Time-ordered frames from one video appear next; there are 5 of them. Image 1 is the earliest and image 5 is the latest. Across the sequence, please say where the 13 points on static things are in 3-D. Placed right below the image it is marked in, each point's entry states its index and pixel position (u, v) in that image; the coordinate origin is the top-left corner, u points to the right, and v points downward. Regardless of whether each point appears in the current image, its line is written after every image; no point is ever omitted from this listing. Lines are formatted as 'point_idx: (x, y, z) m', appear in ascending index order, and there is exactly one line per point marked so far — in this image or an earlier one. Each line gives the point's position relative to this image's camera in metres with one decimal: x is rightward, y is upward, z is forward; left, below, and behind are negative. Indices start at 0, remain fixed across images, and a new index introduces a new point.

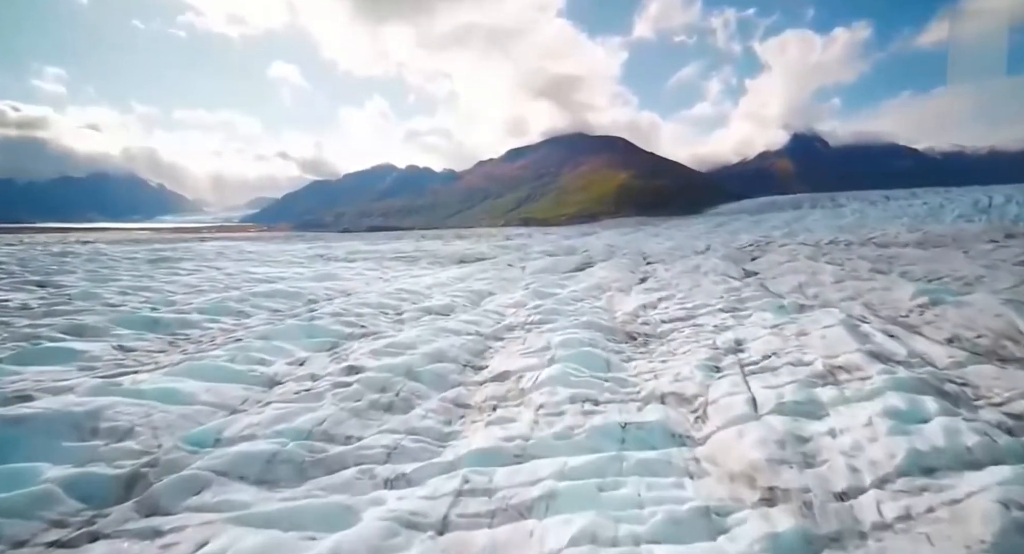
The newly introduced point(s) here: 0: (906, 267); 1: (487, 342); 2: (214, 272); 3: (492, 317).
0: (+12.5, +0.3, +16.1) m
1: (-0.4, -1.0, +7.6) m
2: (-10.6, +0.1, +17.9) m
3: (-0.4, -0.8, +9.3) m
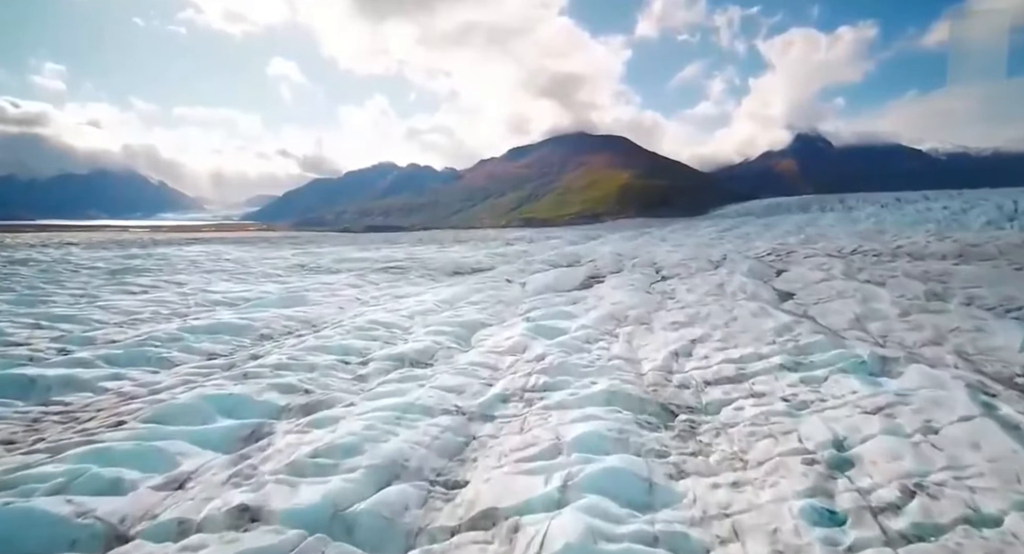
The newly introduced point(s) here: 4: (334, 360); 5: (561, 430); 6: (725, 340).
0: (+12.5, -0.4, +13.8) m
1: (-0.4, -1.6, +5.4) m
2: (-10.7, -0.4, +15.6) m
3: (-0.4, -1.4, +7.0) m
4: (-2.9, -1.3, +8.1) m
5: (+0.5, -1.6, +5.3) m
6: (+3.8, -1.1, +9.0) m
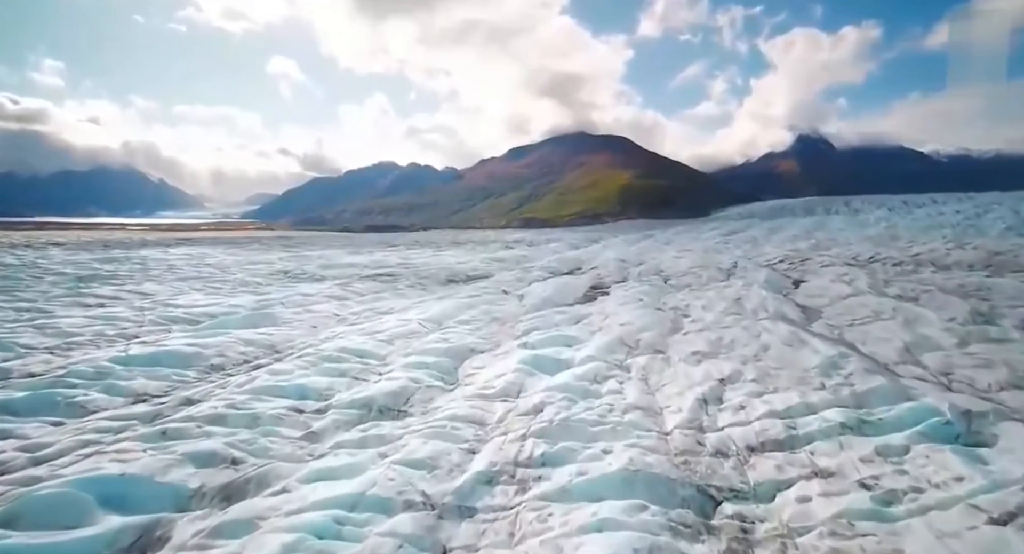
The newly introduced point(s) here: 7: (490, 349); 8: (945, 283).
0: (+12.3, -0.8, +12.3) m
1: (-0.6, -2.0, +3.8) m
2: (-10.8, -0.8, +14.1) m
3: (-0.6, -1.8, +5.5) m
4: (-3.0, -1.7, +6.6) m
5: (+0.4, -2.0, +3.8) m
6: (+3.7, -1.6, +7.5) m
7: (-0.4, -1.4, +10.0) m
8: (+15.1, -0.2, +17.4) m
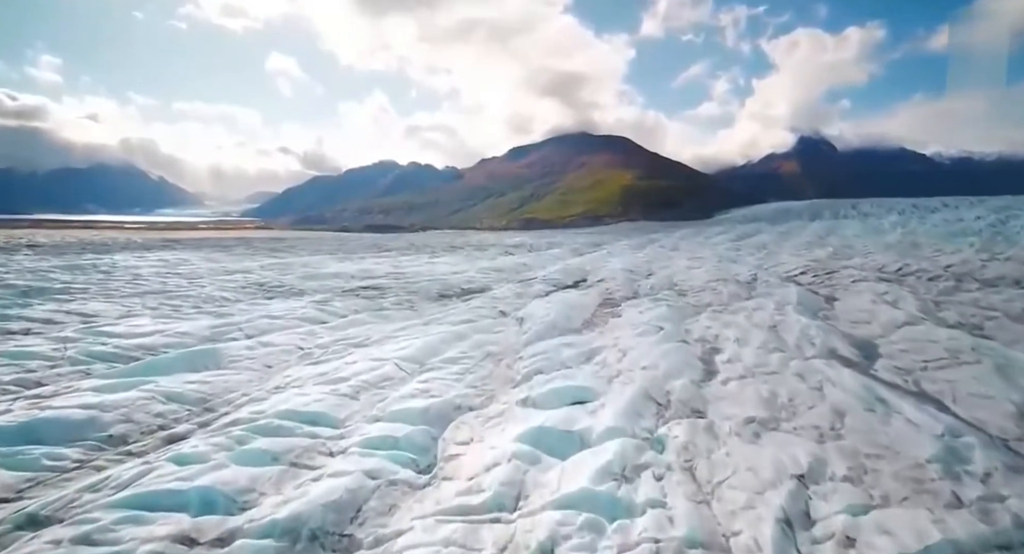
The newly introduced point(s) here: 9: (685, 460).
0: (+12.3, -1.5, +10.1) m
1: (-0.6, -2.6, +1.7) m
2: (-10.8, -1.3, +11.9) m
3: (-0.6, -2.4, +3.3) m
4: (-3.0, -2.3, +4.4) m
5: (+0.4, -2.6, +1.6) m
6: (+3.7, -2.2, +5.3) m
7: (-0.5, -2.0, +7.8) m
8: (+15.1, -0.9, +15.2) m
9: (+2.1, -2.2, +6.1) m
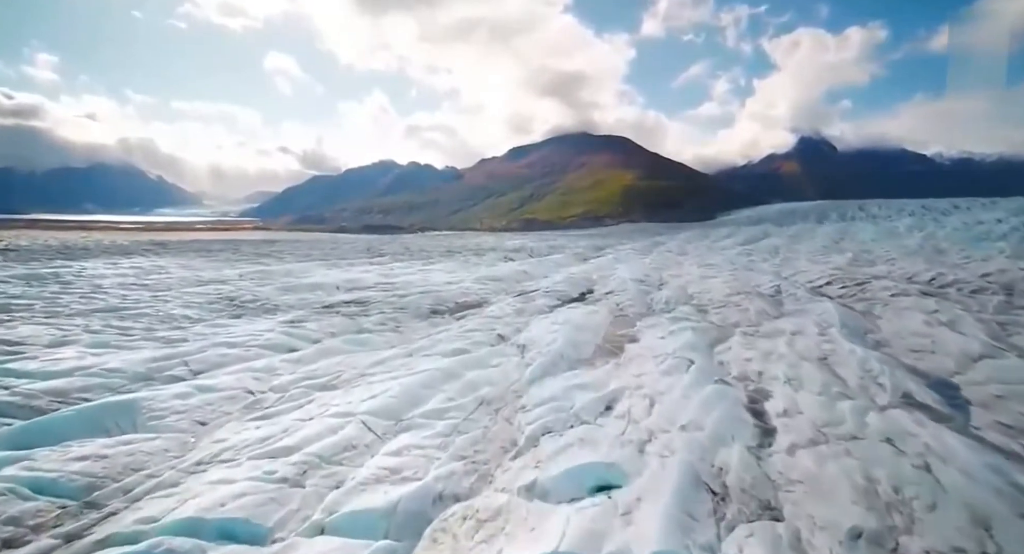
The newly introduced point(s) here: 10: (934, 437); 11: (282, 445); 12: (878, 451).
0: (+12.3, -2.0, +8.0) m
1: (-0.6, -3.1, -0.5) m
2: (-10.8, -1.8, +9.8) m
3: (-0.6, -2.9, +1.2) m
4: (-3.0, -2.8, +2.2) m
5: (+0.4, -3.1, -0.5) m
6: (+3.7, -2.7, +3.2) m
7: (-0.4, -2.5, +5.7) m
8: (+15.1, -1.4, +13.1) m
9: (+2.1, -2.7, +3.9) m
10: (+5.9, -2.2, +7.0) m
11: (-3.1, -2.3, +6.8) m
12: (+4.8, -2.3, +6.7) m
